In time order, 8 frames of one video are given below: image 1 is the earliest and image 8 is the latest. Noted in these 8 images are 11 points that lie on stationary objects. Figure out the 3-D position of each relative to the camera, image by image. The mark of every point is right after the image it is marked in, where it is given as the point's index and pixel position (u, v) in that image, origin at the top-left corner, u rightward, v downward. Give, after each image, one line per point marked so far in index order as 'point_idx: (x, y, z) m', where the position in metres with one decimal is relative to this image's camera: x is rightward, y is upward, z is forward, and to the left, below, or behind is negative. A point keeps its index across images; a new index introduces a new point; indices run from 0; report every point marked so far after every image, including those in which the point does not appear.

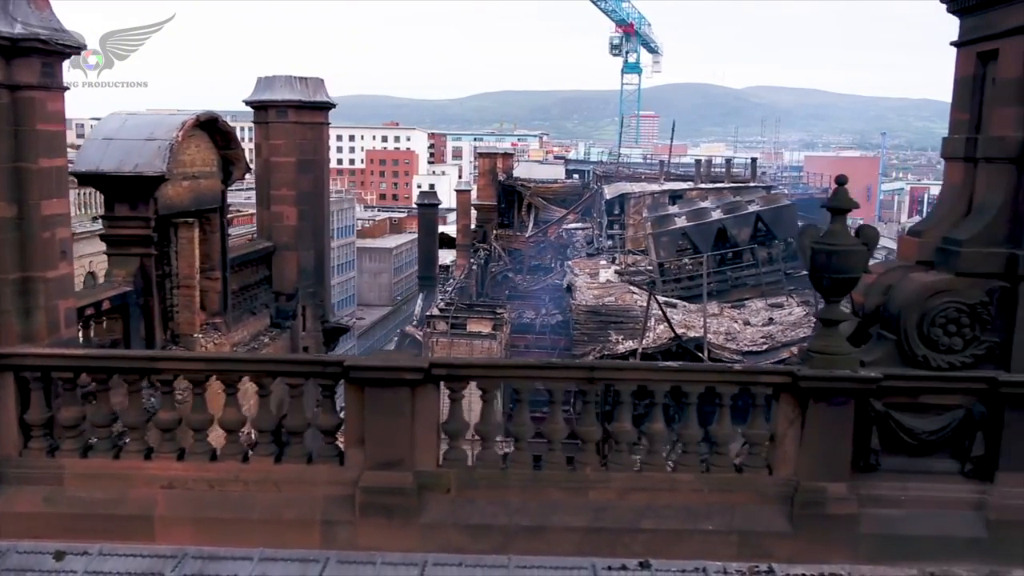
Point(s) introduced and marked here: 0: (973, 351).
0: (+2.6, -0.4, +5.0) m
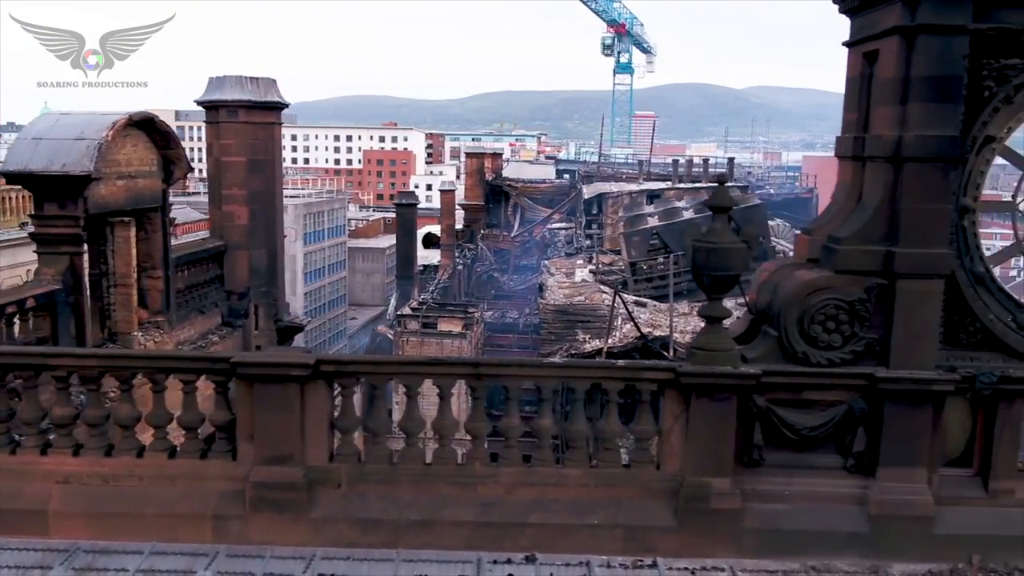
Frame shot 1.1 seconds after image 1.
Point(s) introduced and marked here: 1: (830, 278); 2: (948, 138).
0: (+1.9, -0.3, +5.0) m
1: (+1.8, +0.1, +5.0) m
2: (+2.4, +0.8, +4.8) m
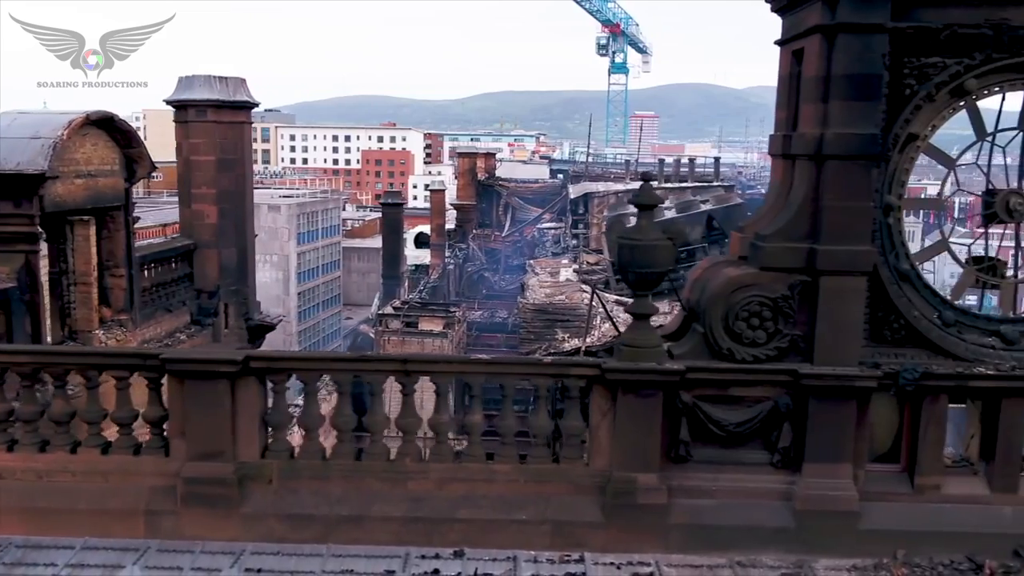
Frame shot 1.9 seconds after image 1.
0: (+1.5, -0.3, +5.1) m
1: (+1.4, +0.1, +5.1) m
2: (+1.9, +0.8, +4.8) m
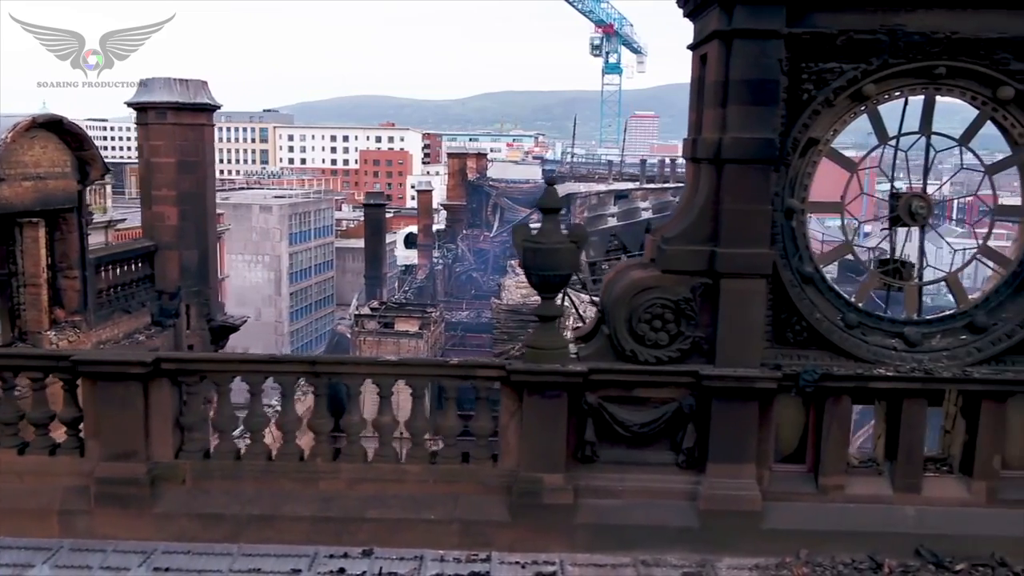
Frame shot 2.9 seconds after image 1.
0: (+1.0, -0.3, +5.1) m
1: (+0.8, +0.1, +5.1) m
2: (+1.4, +0.8, +4.9) m
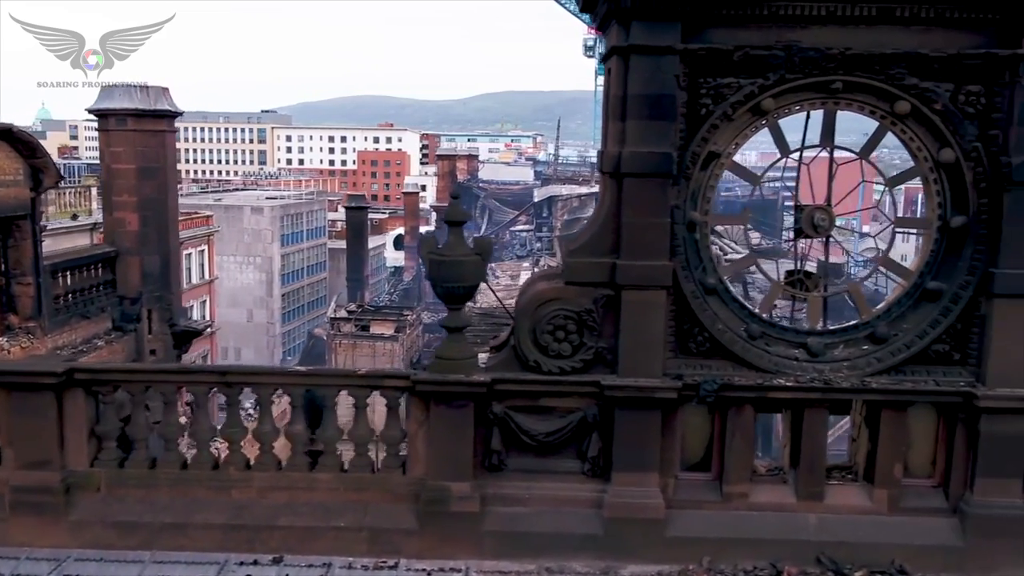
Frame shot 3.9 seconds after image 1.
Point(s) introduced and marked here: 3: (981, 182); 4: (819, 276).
0: (+0.4, -0.4, +5.2) m
1: (+0.3, 0.0, +5.2) m
2: (+0.8, +0.8, +5.0) m
3: (+2.7, +0.6, +5.1) m
4: (+1.9, +0.1, +5.4) m
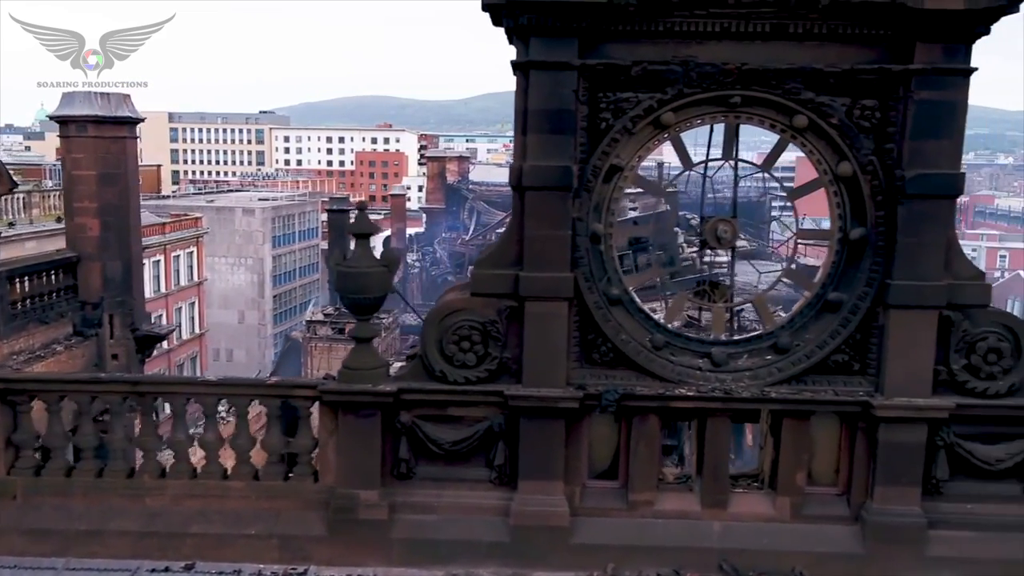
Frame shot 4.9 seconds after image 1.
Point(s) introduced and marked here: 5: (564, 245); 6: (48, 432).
0: (-0.2, -0.5, +5.3) m
1: (-0.3, -0.1, +5.3) m
2: (+0.3, +0.7, +5.1) m
3: (+2.1, +0.5, +5.1) m
4: (+1.3, 0.0, +5.4) m
5: (+0.3, +0.3, +5.1) m
6: (-2.9, -0.9, +5.5) m
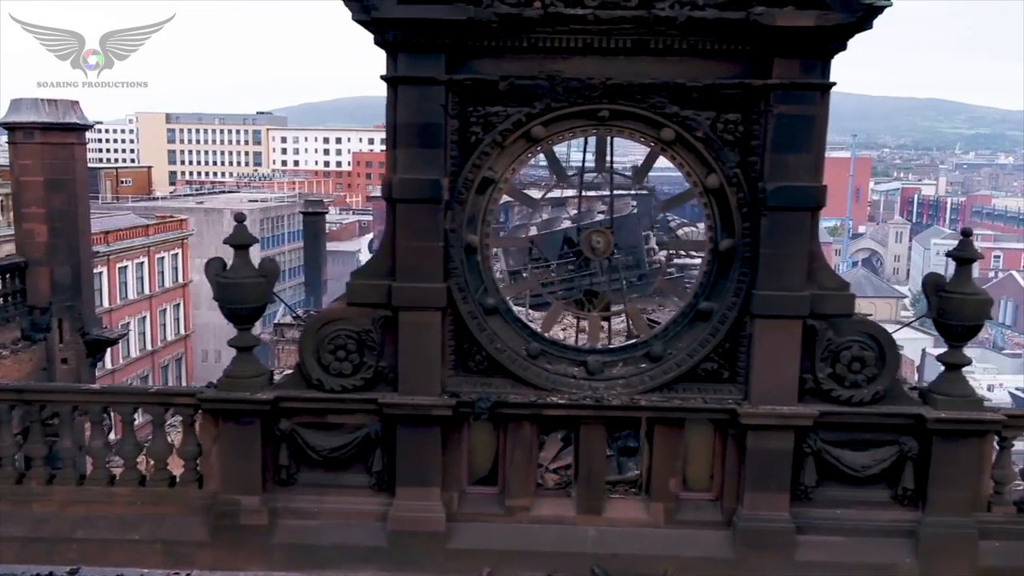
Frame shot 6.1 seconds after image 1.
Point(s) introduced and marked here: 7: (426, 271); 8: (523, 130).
0: (-0.9, -0.5, +5.4) m
1: (-1.0, -0.1, +5.4) m
2: (-0.5, +0.6, +5.2) m
3: (+1.4, +0.5, +5.2) m
4: (+0.5, -0.1, +5.5) m
5: (-0.4, +0.2, +5.3) m
6: (-3.6, -1.0, +5.7) m
7: (-0.5, +0.1, +5.3) m
8: (+0.1, +0.9, +5.2) m
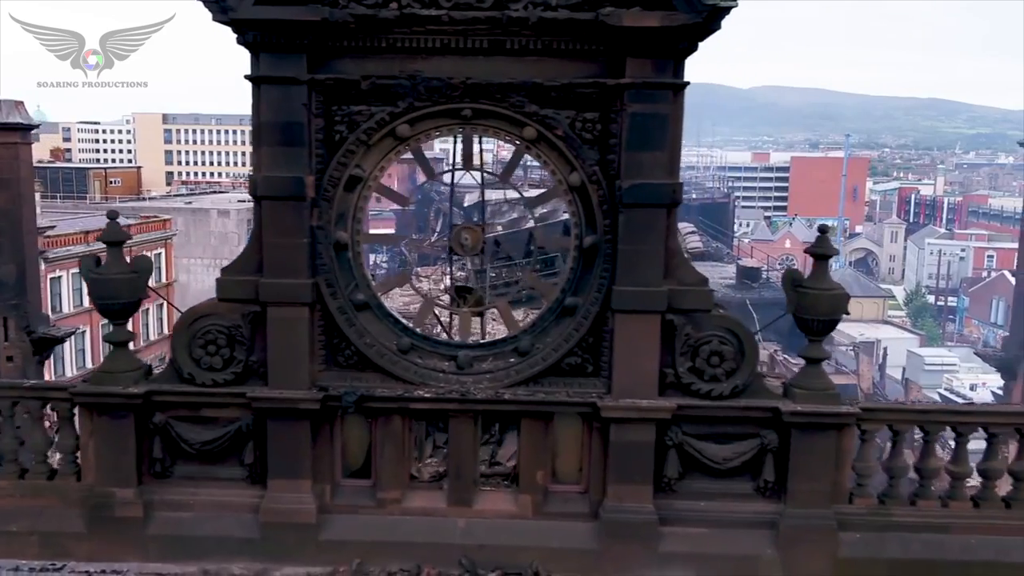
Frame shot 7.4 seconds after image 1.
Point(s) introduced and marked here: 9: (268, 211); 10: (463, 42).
0: (-1.7, -0.5, +5.5) m
1: (-1.8, -0.1, +5.5) m
2: (-1.3, +0.7, +5.3) m
3: (+0.5, +0.5, +5.3) m
4: (-0.3, 0.0, +5.6) m
5: (-1.3, +0.2, +5.4) m
6: (-4.5, -0.9, +5.8) m
7: (-1.3, +0.1, +5.4) m
8: (-0.8, +1.0, +5.3) m
9: (-1.4, +0.5, +5.3) m
10: (-0.3, +1.4, +5.2) m
